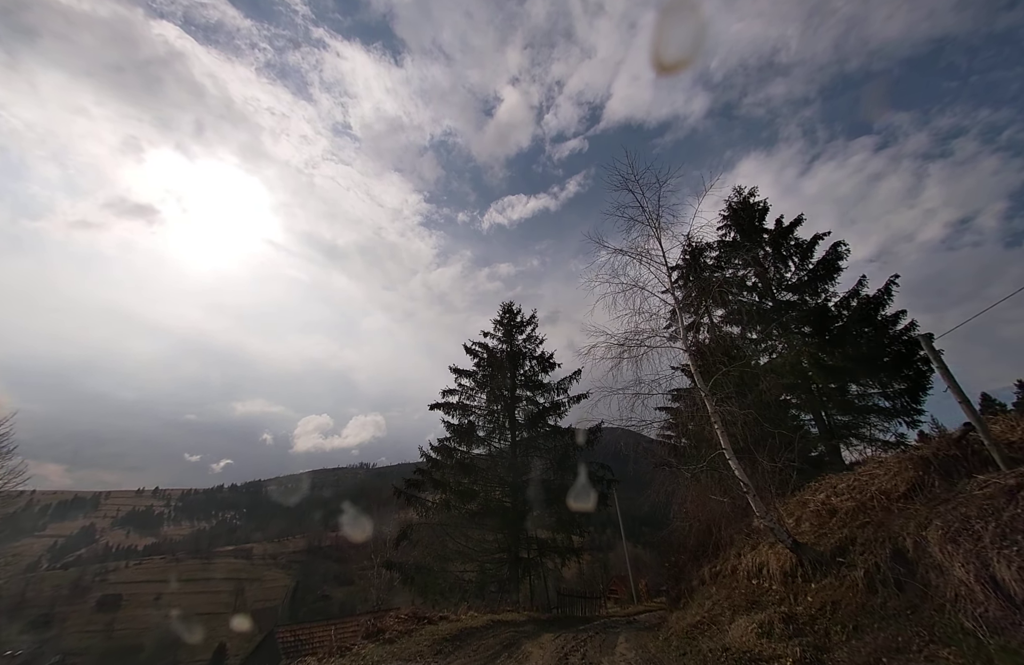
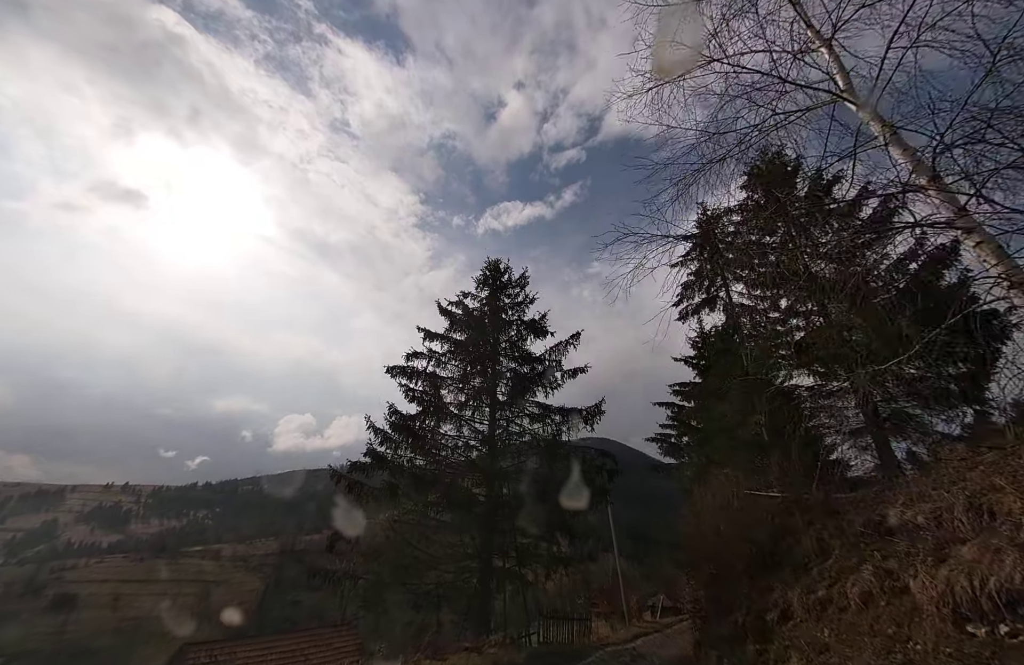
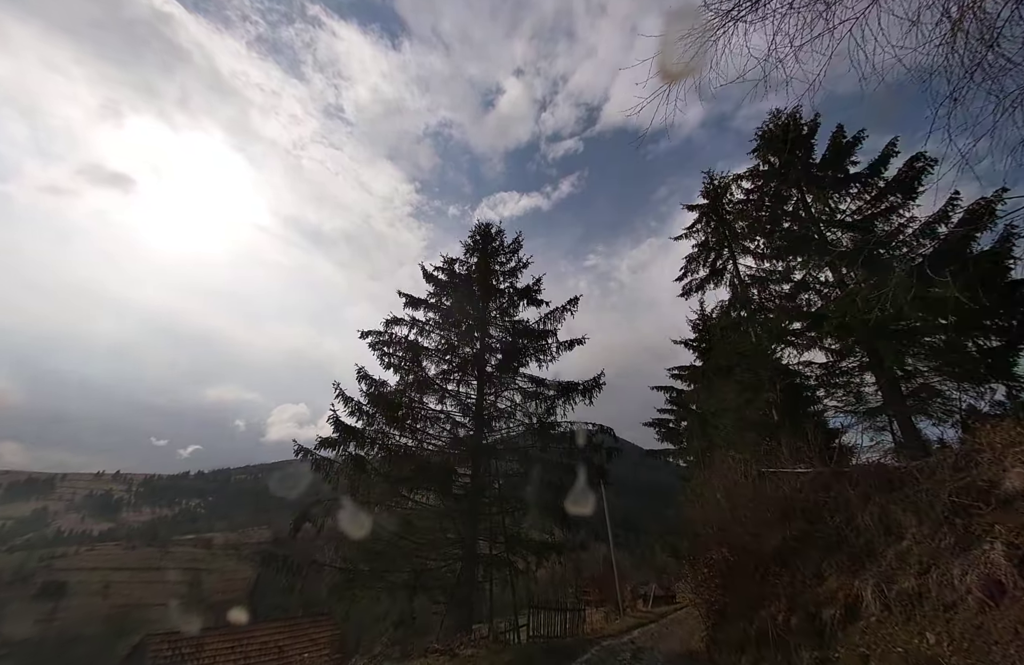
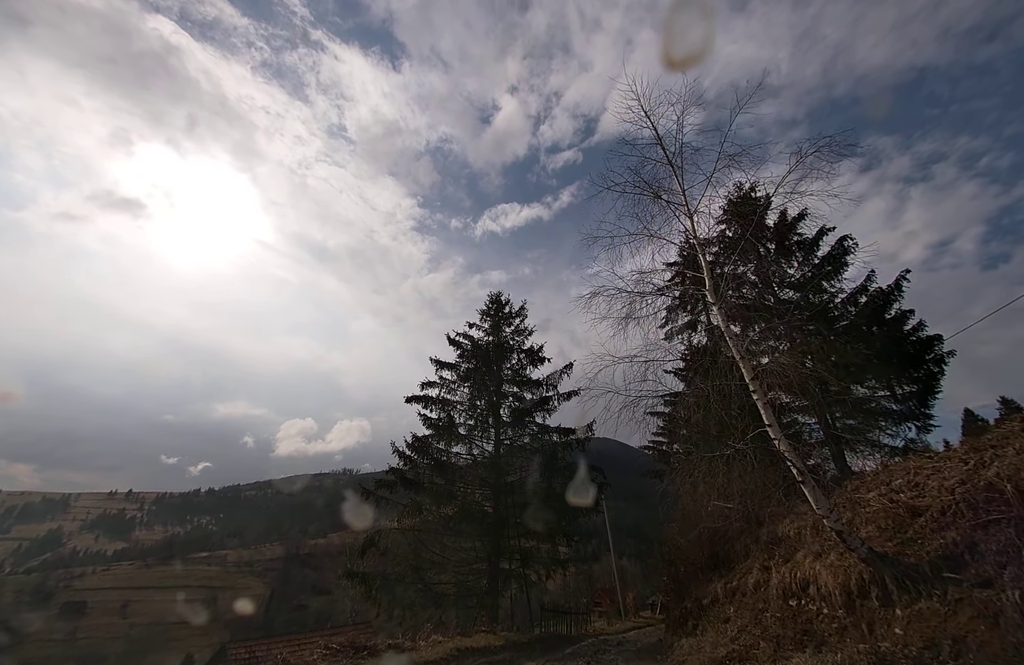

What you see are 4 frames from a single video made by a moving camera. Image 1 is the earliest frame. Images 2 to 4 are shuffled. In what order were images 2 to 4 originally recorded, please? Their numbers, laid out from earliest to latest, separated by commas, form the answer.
4, 2, 3
